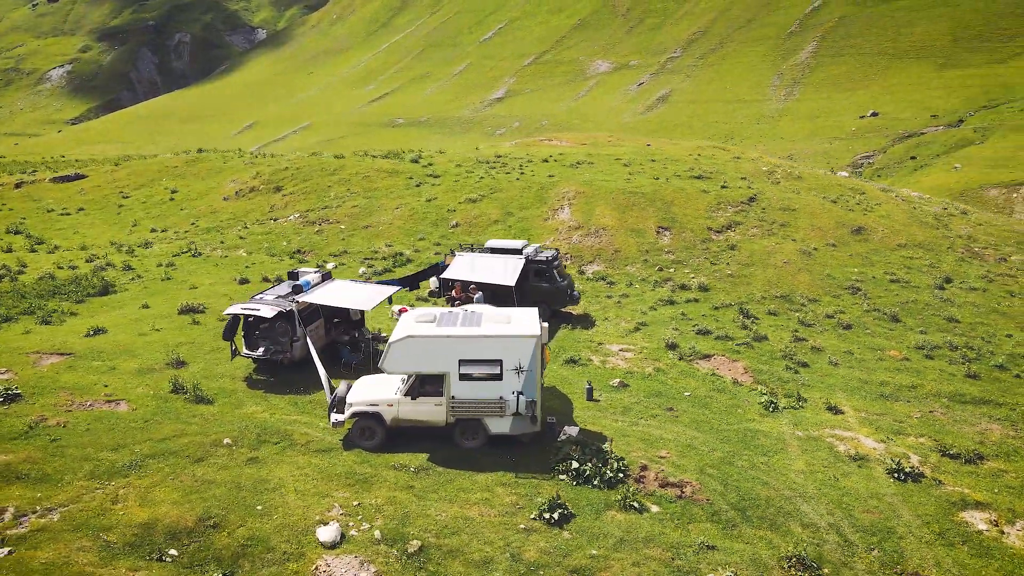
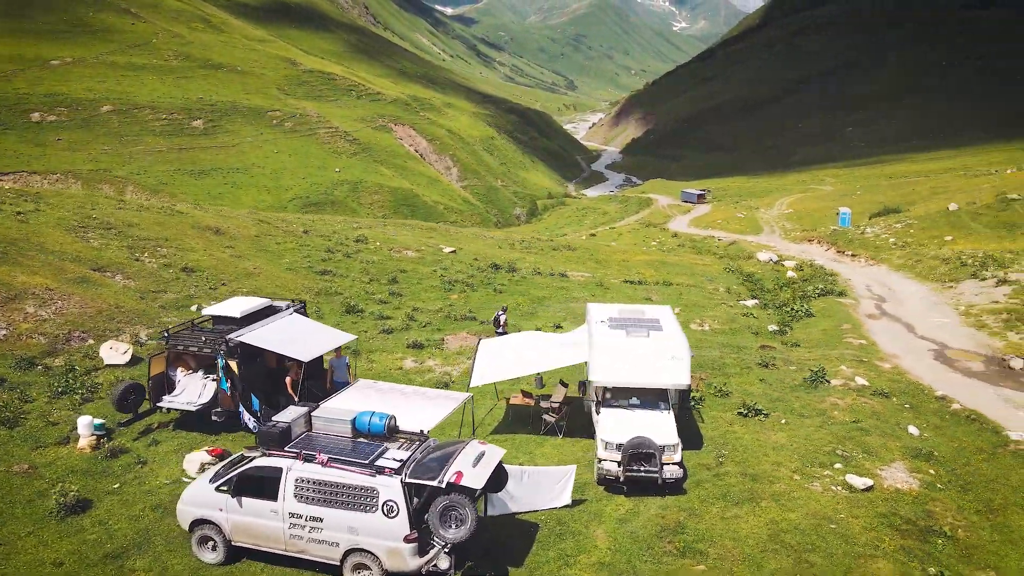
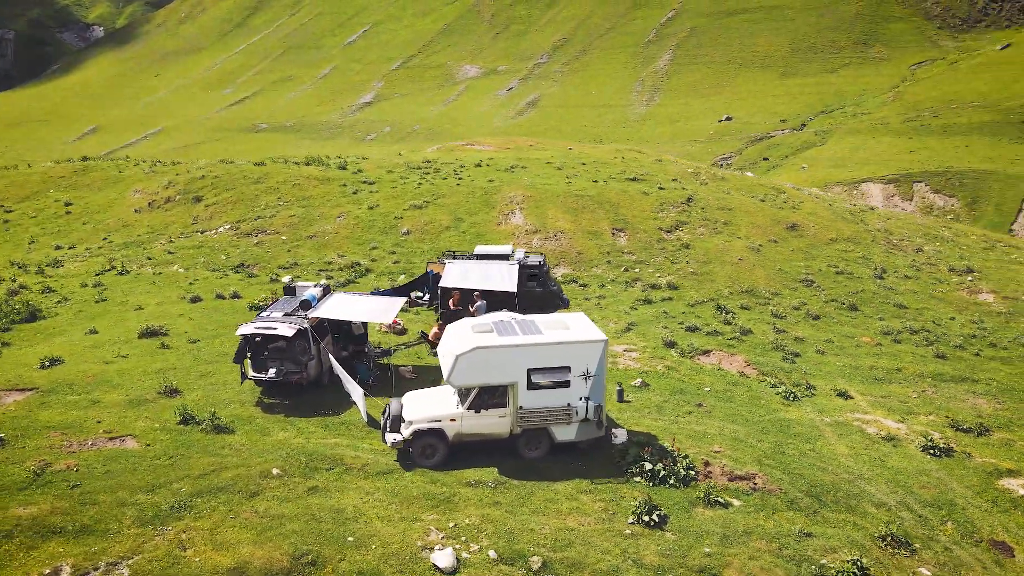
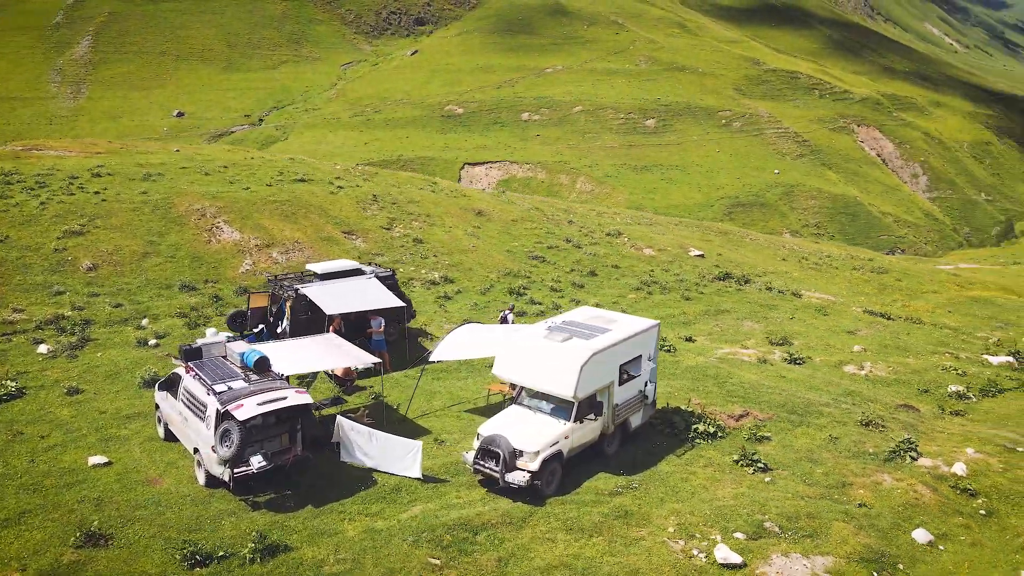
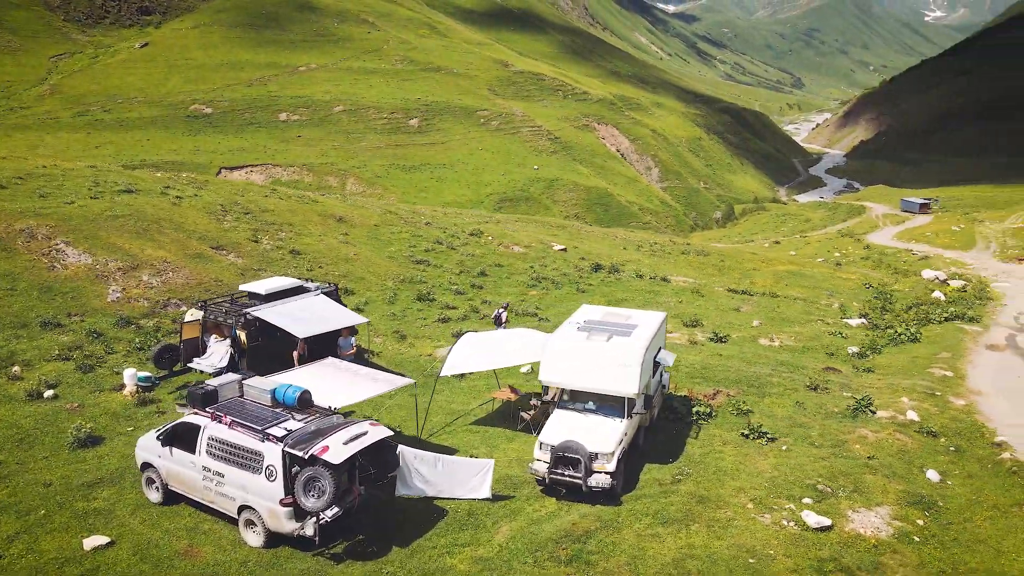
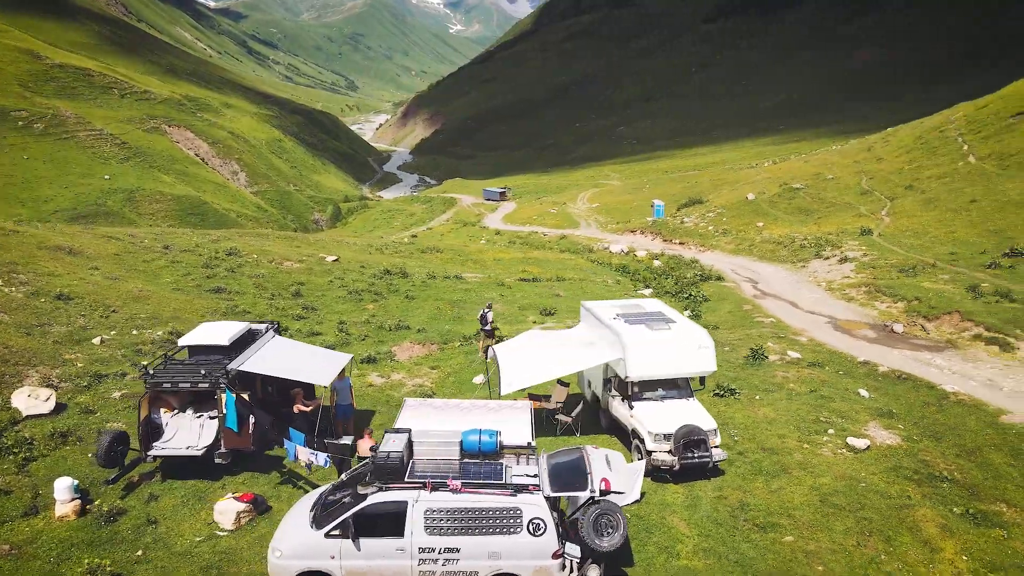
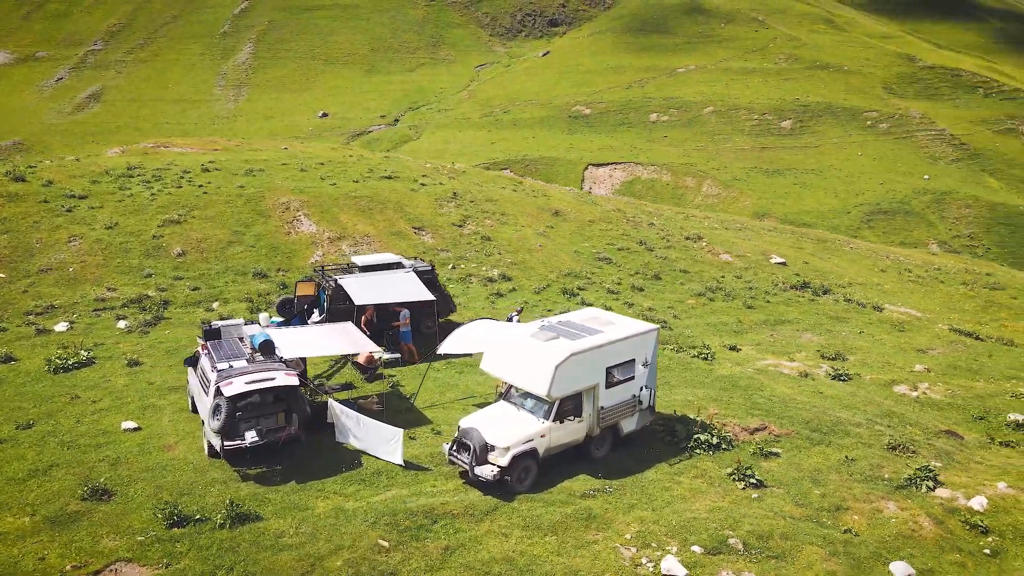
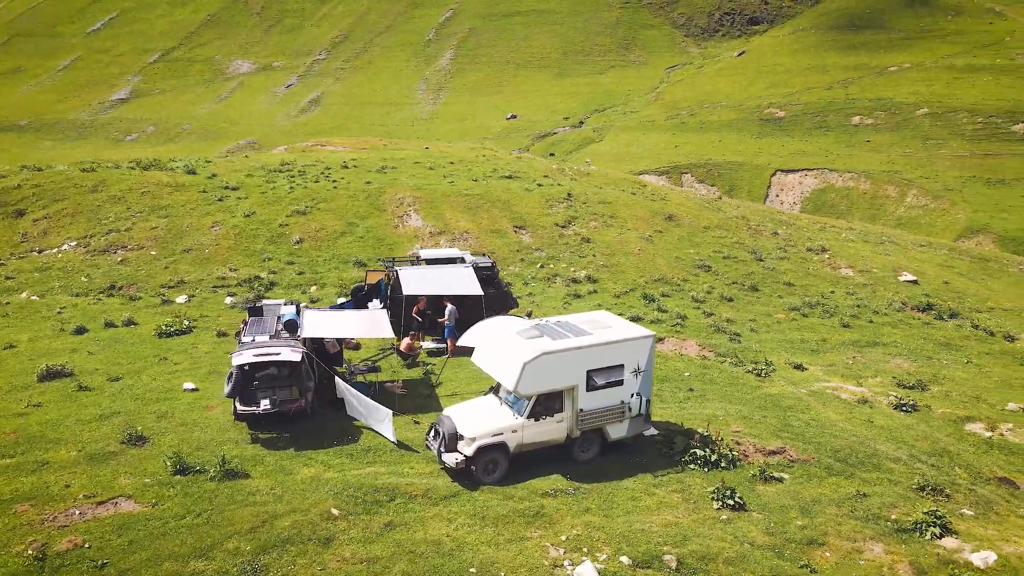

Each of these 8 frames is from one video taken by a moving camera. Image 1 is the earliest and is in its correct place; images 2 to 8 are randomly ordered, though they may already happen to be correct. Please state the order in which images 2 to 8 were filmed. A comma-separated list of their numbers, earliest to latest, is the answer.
3, 8, 7, 4, 5, 2, 6
